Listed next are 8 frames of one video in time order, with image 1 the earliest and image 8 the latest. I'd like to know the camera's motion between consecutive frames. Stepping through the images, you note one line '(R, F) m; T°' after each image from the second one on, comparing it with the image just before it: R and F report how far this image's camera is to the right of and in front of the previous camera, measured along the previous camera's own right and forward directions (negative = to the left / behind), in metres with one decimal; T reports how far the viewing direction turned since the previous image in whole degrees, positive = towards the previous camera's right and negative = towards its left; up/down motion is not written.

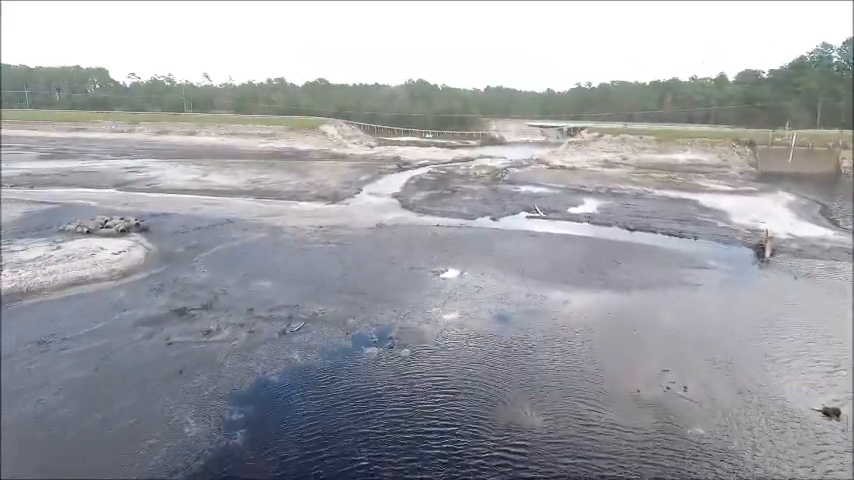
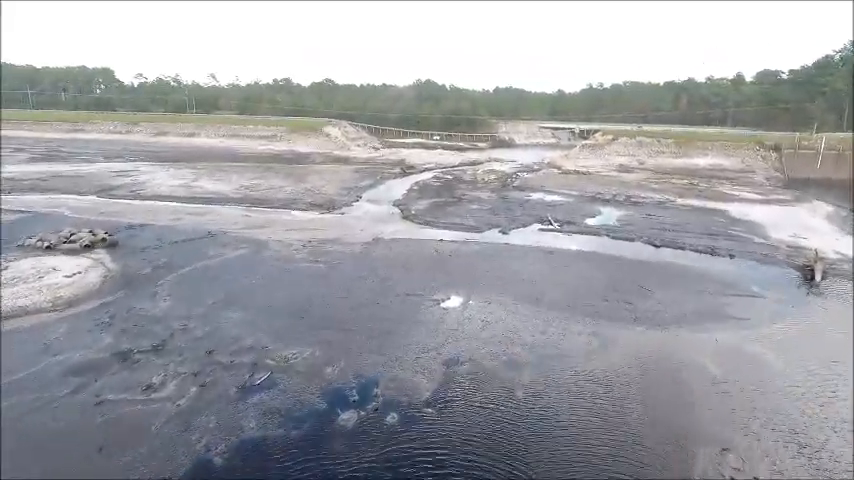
(+0.2, +1.7) m; -1°
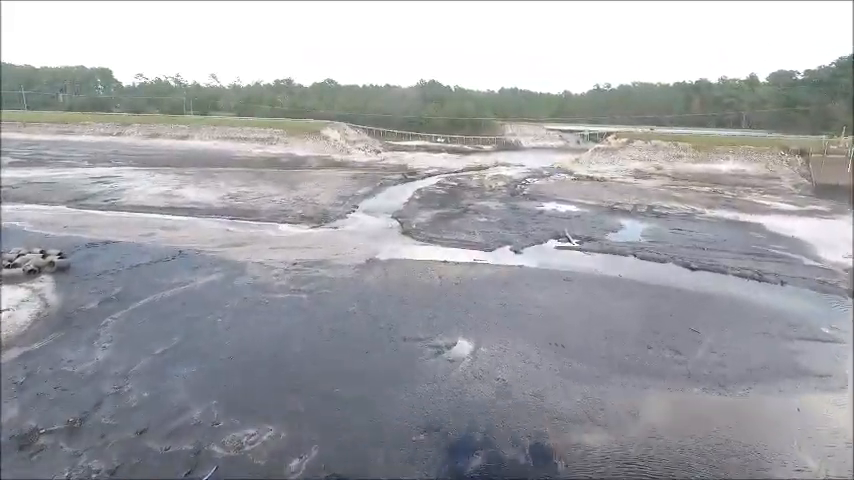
(0.0, +1.9) m; 0°
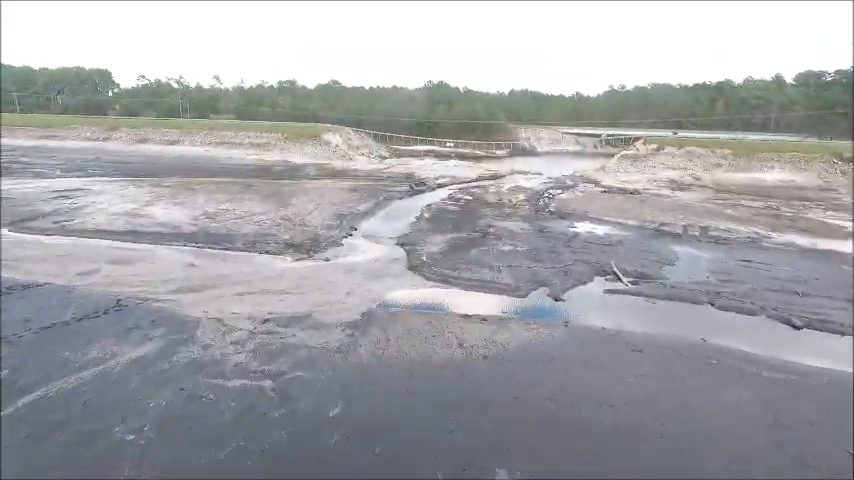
(-0.2, +3.2) m; -1°
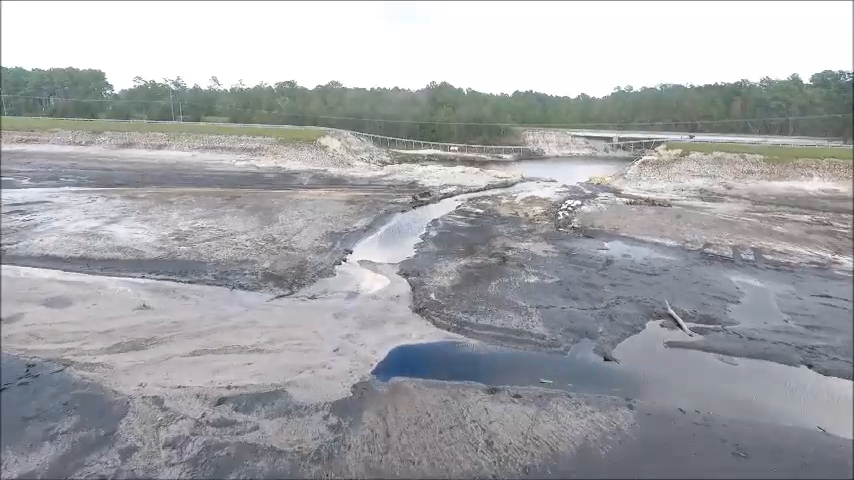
(-0.2, +2.5) m; 0°
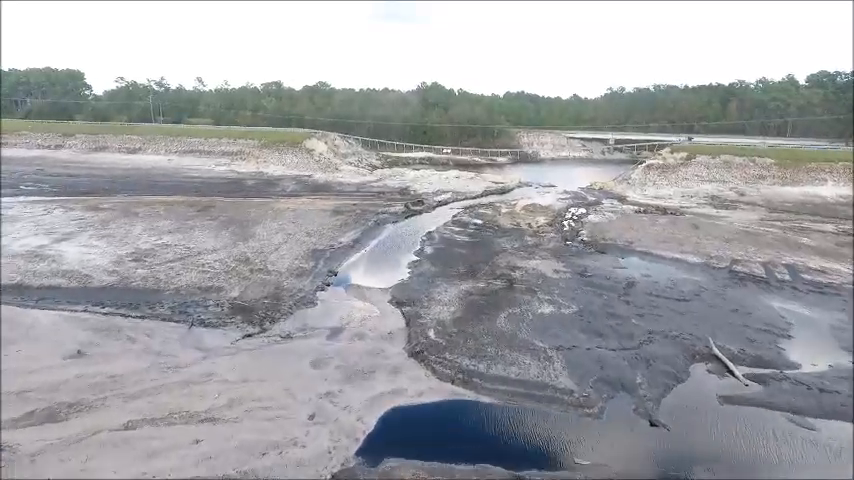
(-0.1, +1.8) m; +1°
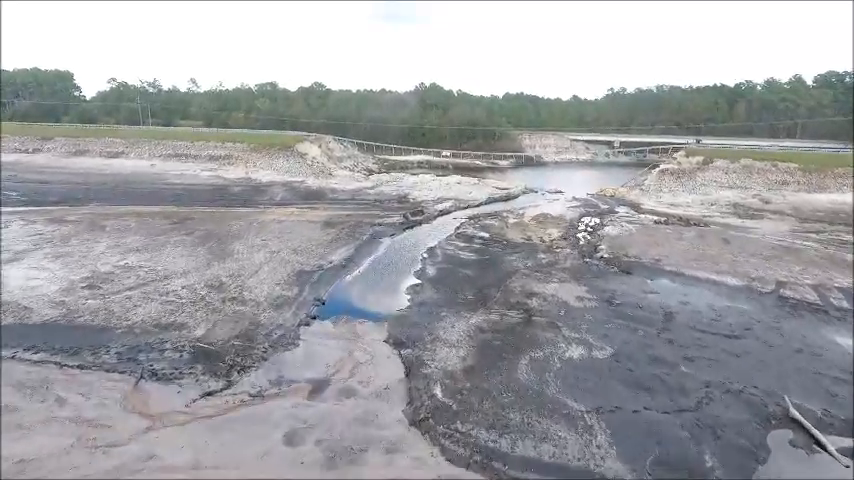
(-0.1, +1.8) m; 0°
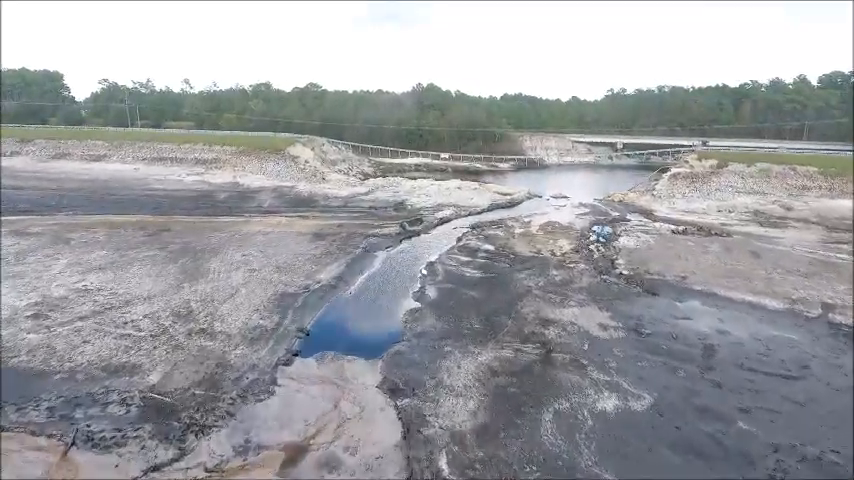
(-0.1, +1.5) m; 0°
